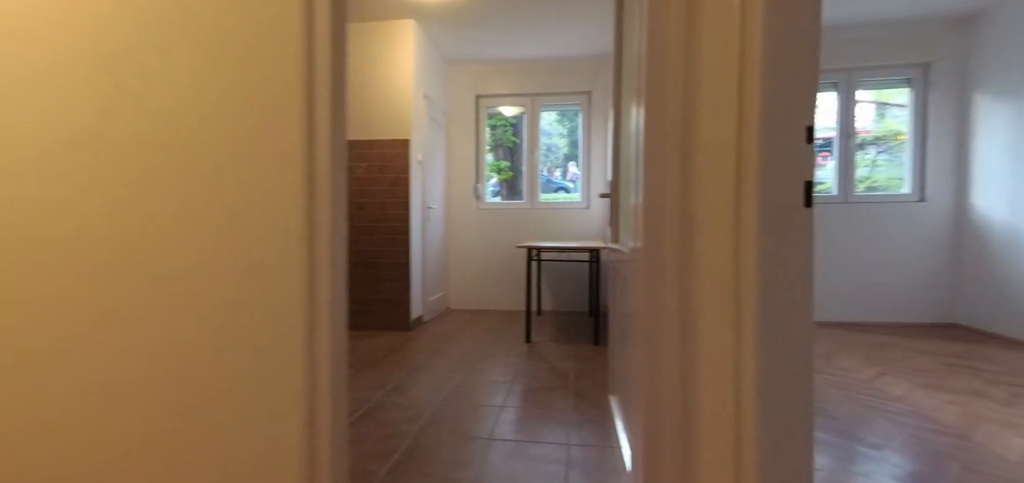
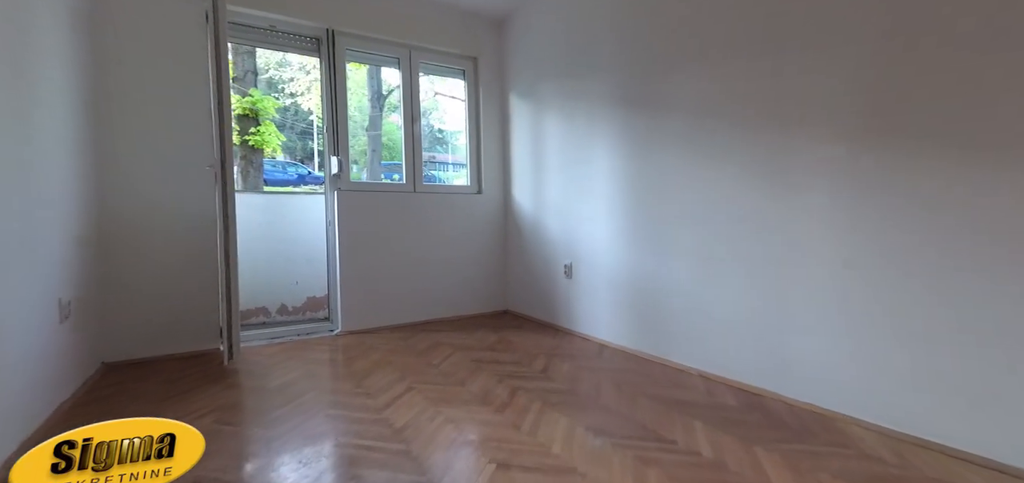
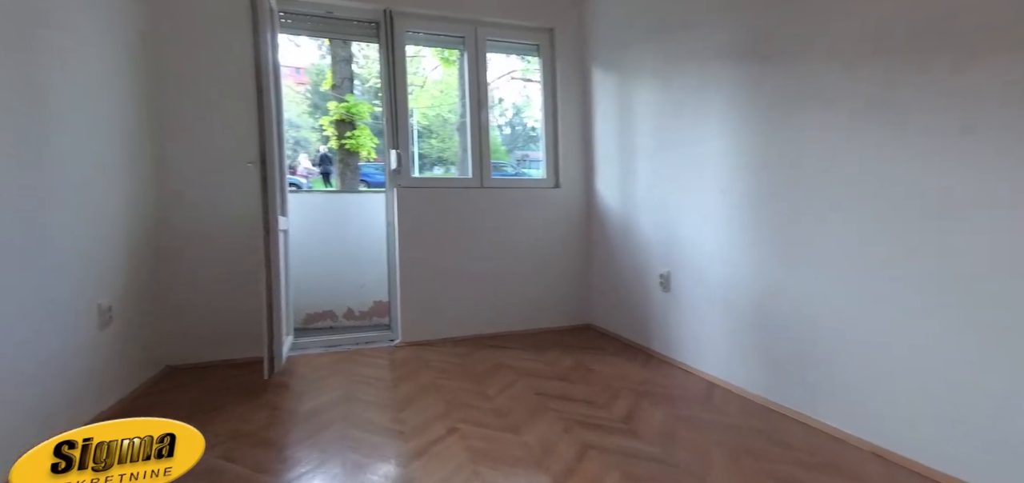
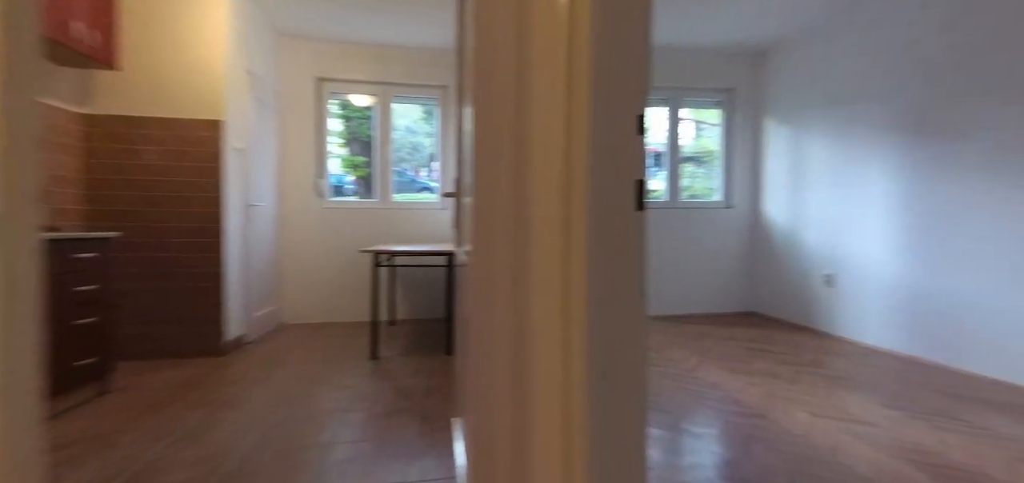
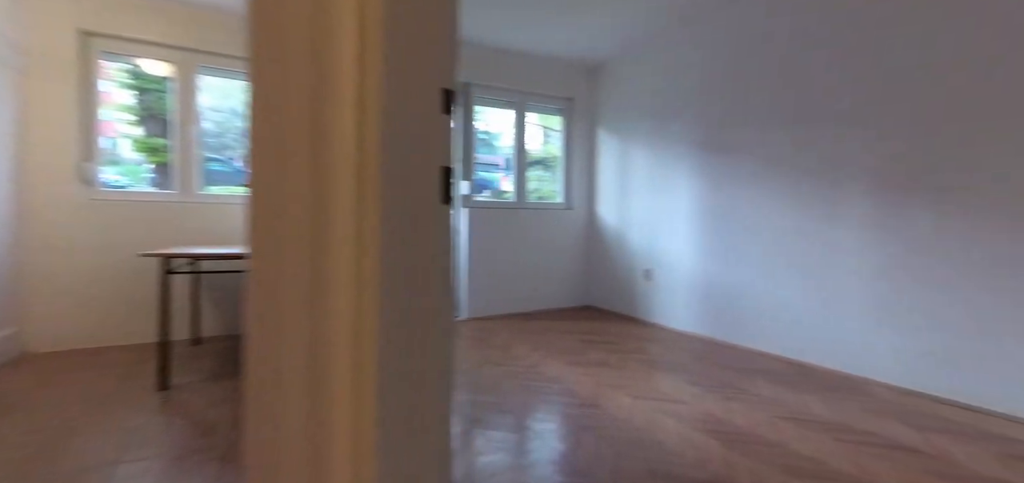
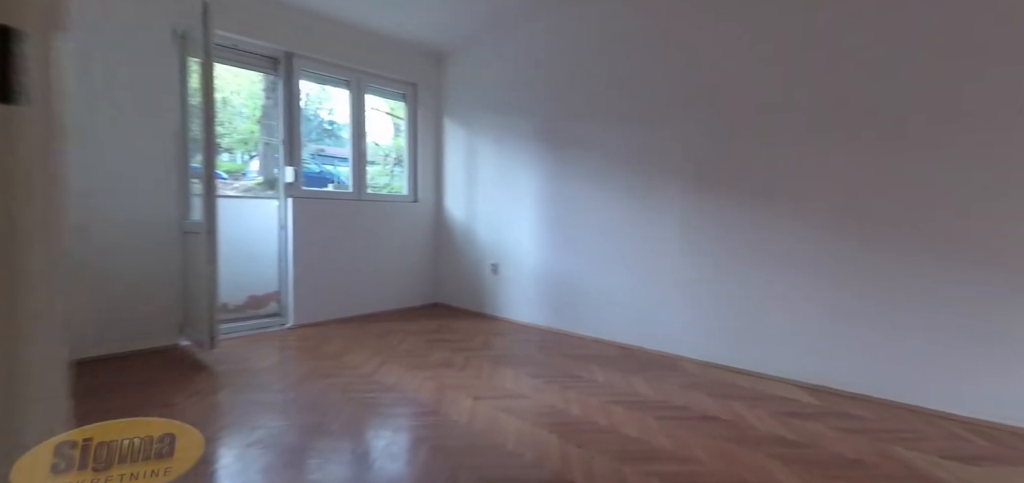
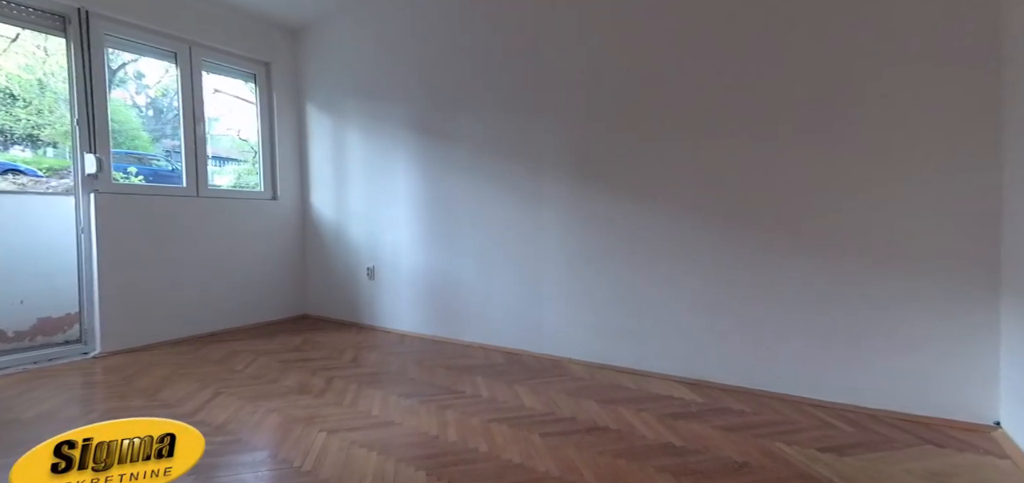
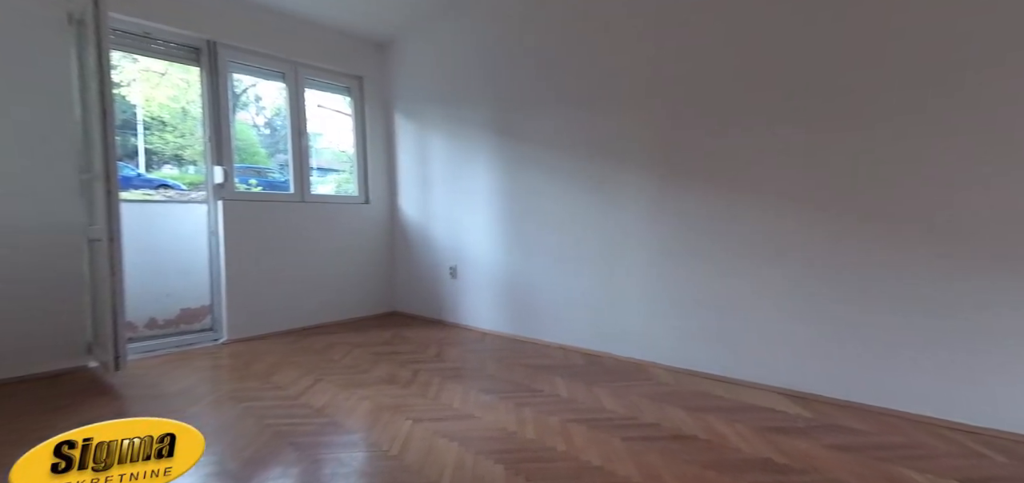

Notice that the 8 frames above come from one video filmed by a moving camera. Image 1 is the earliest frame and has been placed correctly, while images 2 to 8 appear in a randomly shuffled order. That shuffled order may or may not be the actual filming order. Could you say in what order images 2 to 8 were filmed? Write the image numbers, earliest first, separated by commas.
4, 5, 6, 7, 8, 2, 3
